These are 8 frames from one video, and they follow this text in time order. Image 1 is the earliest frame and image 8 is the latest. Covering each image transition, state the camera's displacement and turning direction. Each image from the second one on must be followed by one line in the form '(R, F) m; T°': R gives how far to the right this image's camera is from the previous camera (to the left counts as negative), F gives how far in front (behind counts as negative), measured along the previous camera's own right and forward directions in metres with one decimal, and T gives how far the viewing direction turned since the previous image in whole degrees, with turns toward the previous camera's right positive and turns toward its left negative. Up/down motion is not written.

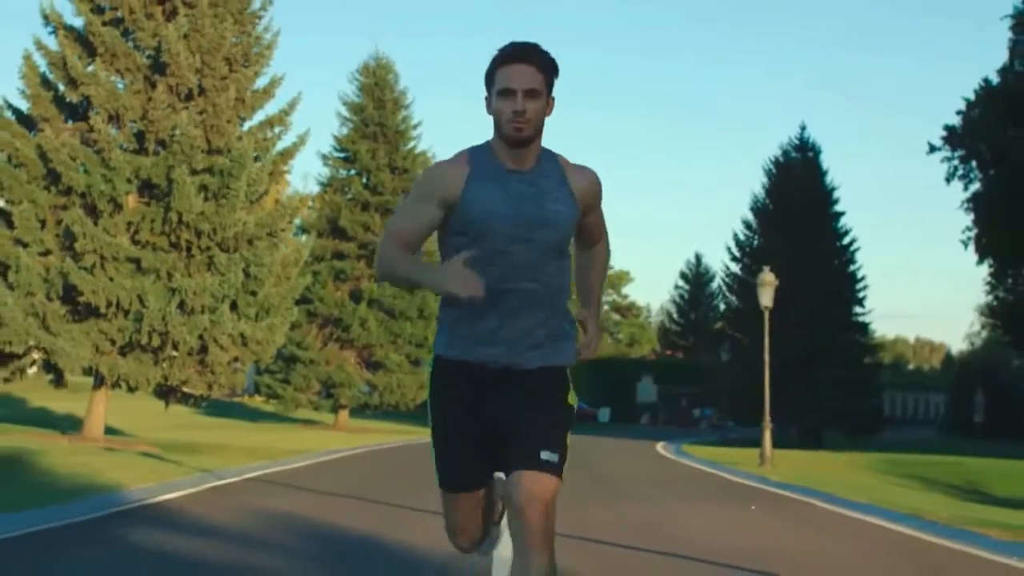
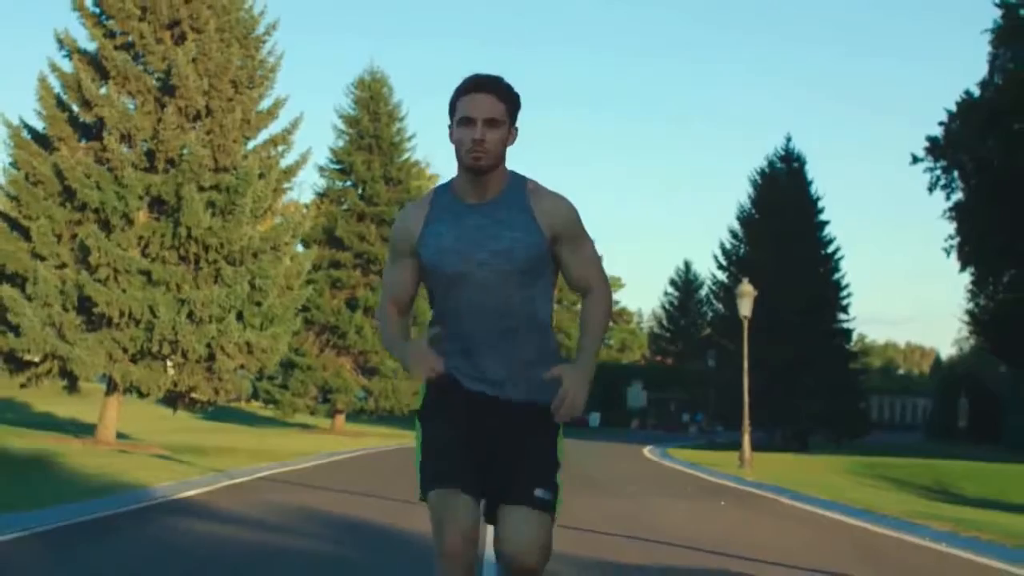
(0.0, -1.5) m; 0°
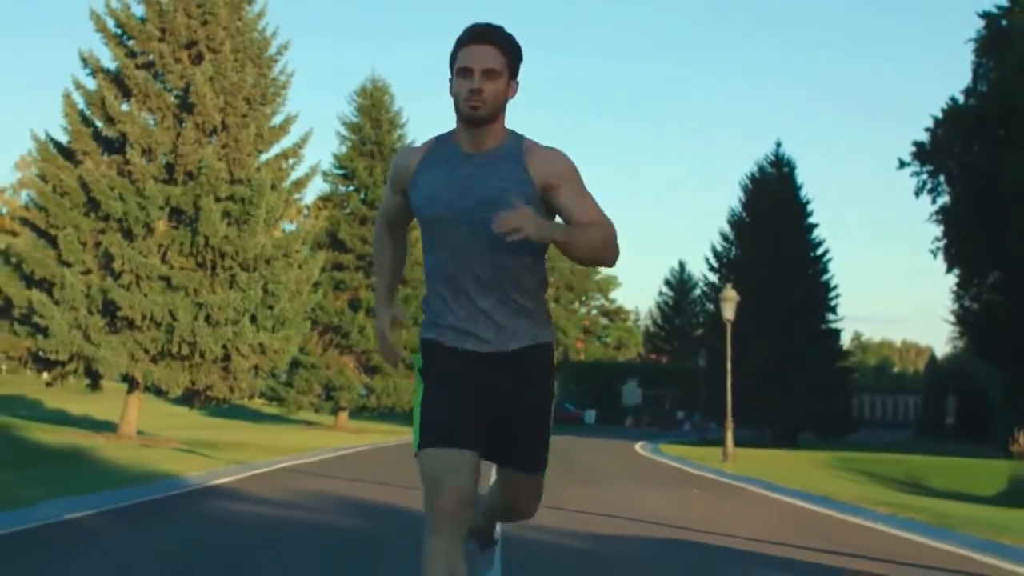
(0.0, -2.0) m; 0°
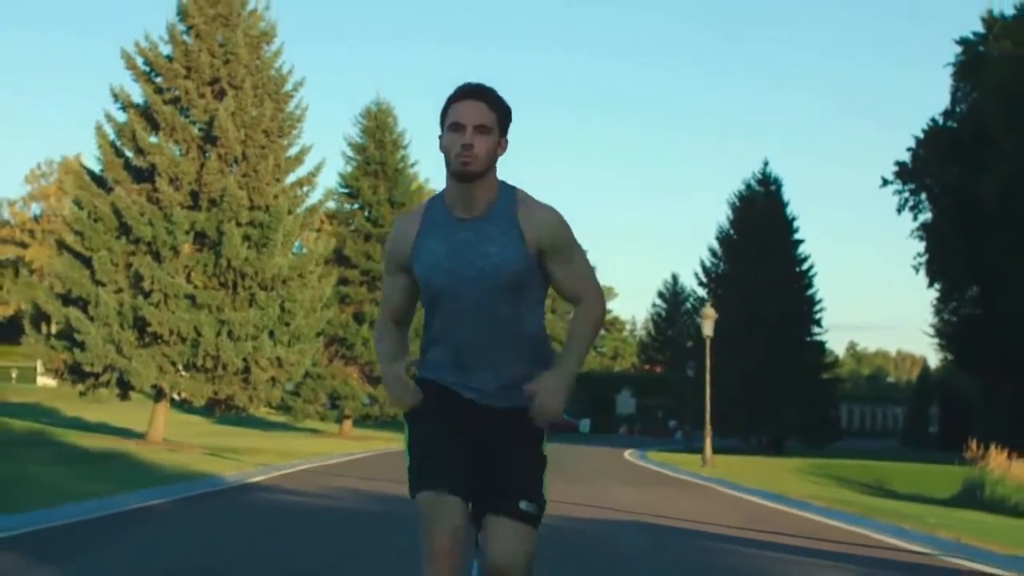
(0.0, -2.8) m; 0°
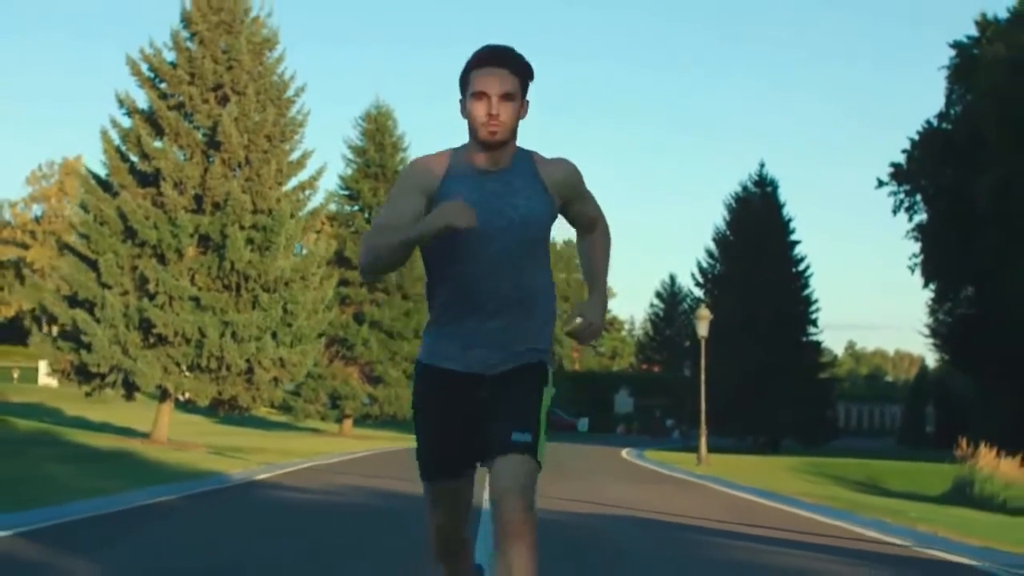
(0.0, -0.6) m; 0°
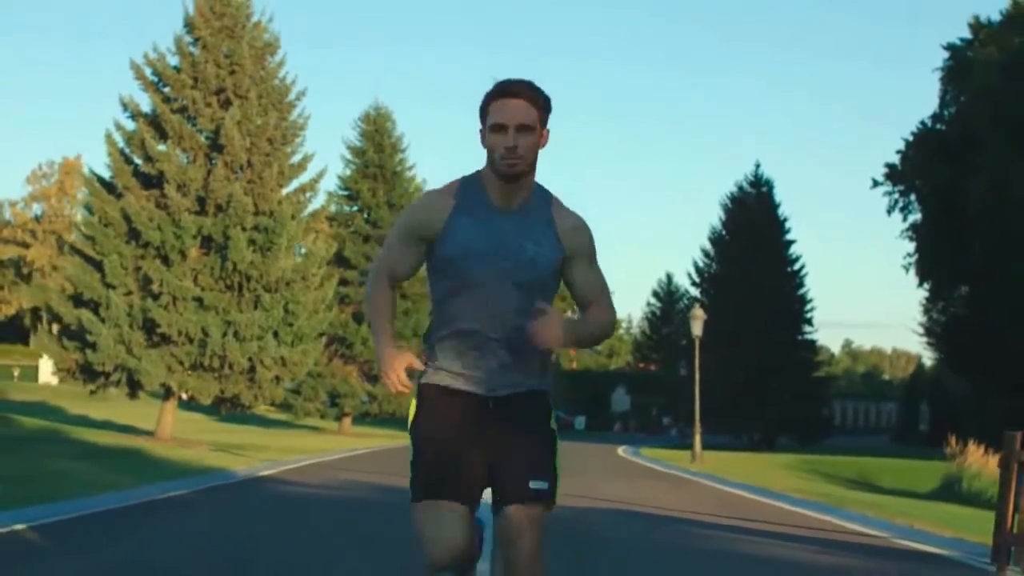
(0.0, -0.6) m; 0°
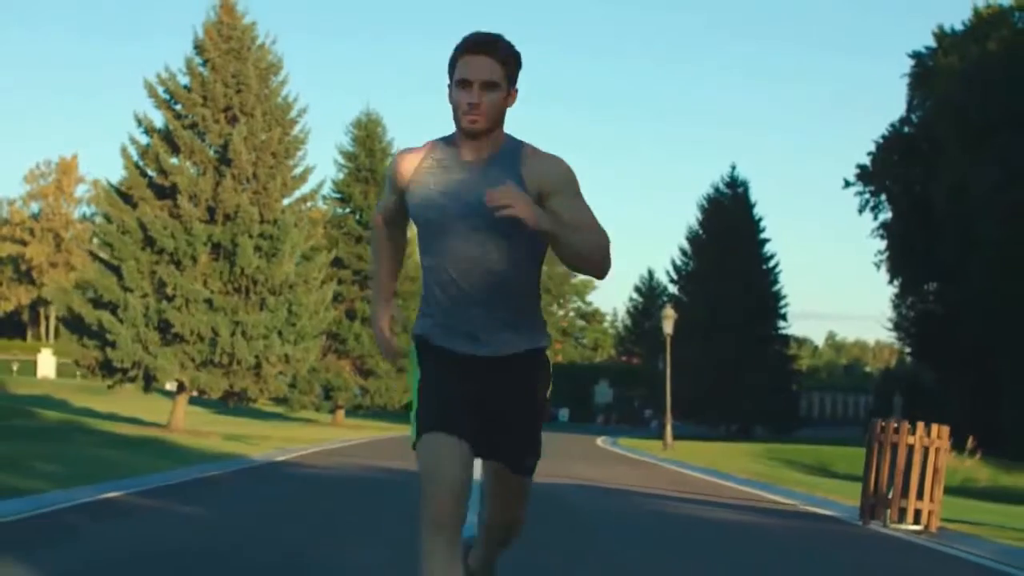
(0.0, -3.1) m; +1°
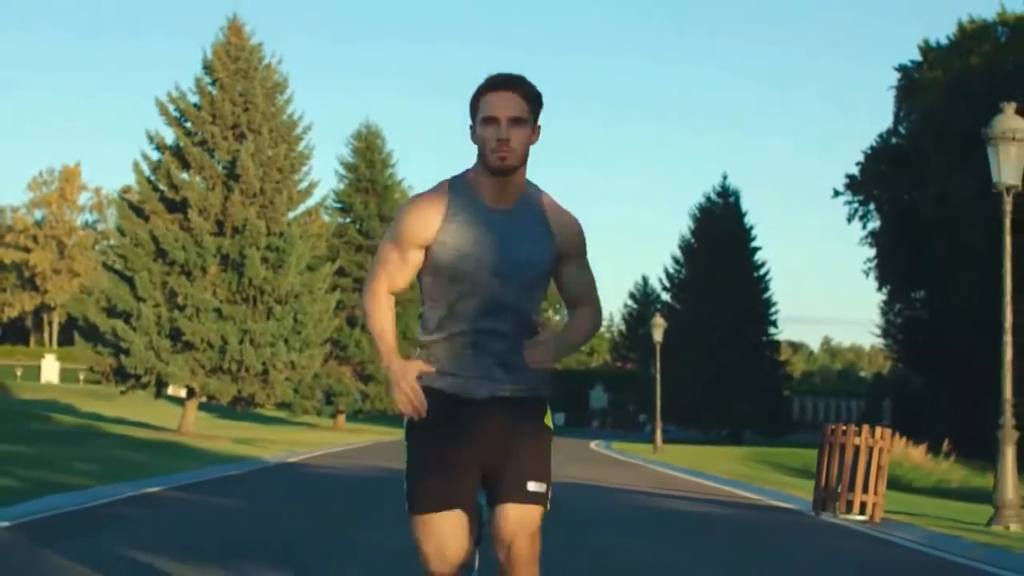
(0.0, -1.7) m; 0°
